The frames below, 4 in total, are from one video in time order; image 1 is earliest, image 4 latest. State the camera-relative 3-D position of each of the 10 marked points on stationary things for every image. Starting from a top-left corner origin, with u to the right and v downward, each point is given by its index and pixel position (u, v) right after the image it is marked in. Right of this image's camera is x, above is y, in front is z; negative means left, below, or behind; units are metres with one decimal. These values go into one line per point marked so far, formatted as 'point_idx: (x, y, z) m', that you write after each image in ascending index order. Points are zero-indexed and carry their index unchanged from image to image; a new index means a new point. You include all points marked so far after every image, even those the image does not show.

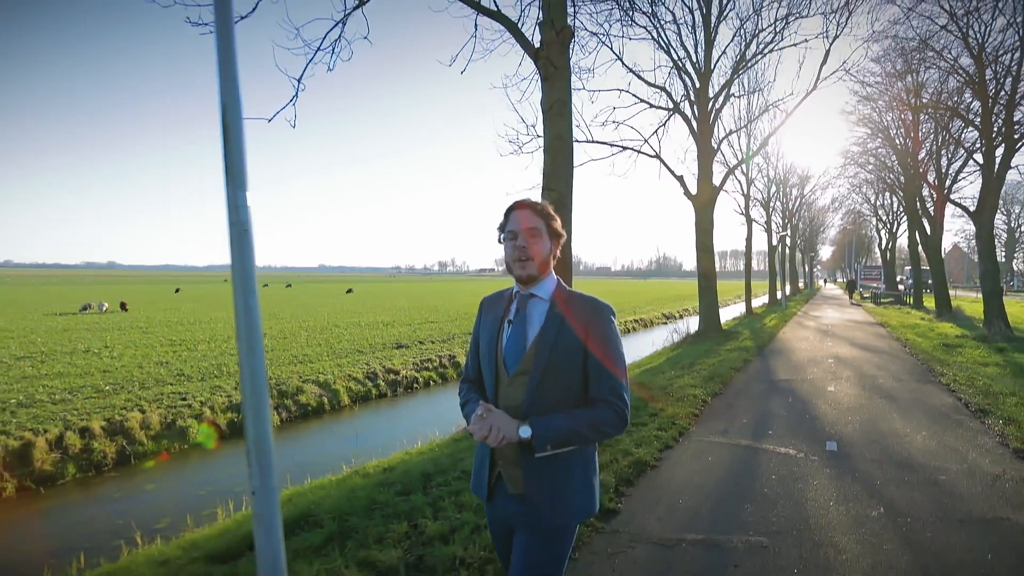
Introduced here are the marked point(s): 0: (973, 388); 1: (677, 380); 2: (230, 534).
0: (+6.4, -1.4, +8.0) m
1: (+2.5, -1.4, +8.7) m
2: (-2.0, -1.8, +4.2) m
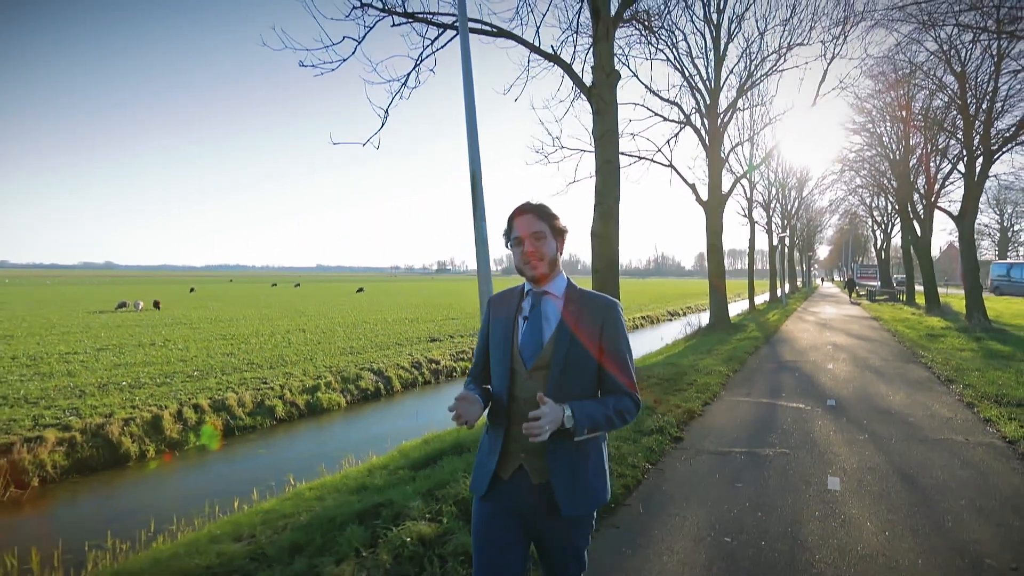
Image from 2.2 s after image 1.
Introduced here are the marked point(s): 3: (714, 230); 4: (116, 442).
0: (+7.3, -1.3, +9.7) m
1: (+3.4, -1.3, +10.4) m
2: (-1.1, -1.7, +5.9) m
3: (+6.1, +1.8, +17.5) m
4: (-6.5, -2.5, +9.5) m
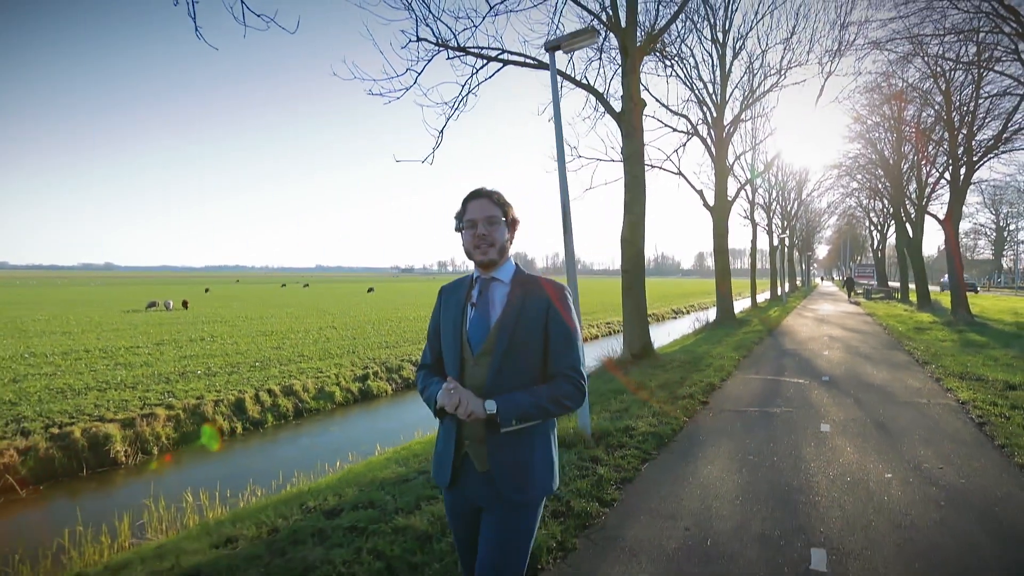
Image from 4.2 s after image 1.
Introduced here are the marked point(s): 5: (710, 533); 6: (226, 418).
0: (+8.1, -1.2, +11.3) m
1: (+4.2, -1.2, +12.0) m
2: (-0.3, -1.7, +7.5) m
3: (+6.9, +1.8, +19.1) m
4: (-5.7, -2.5, +11.1) m
5: (+1.2, -1.5, +3.6) m
6: (-5.6, -2.6, +11.4) m
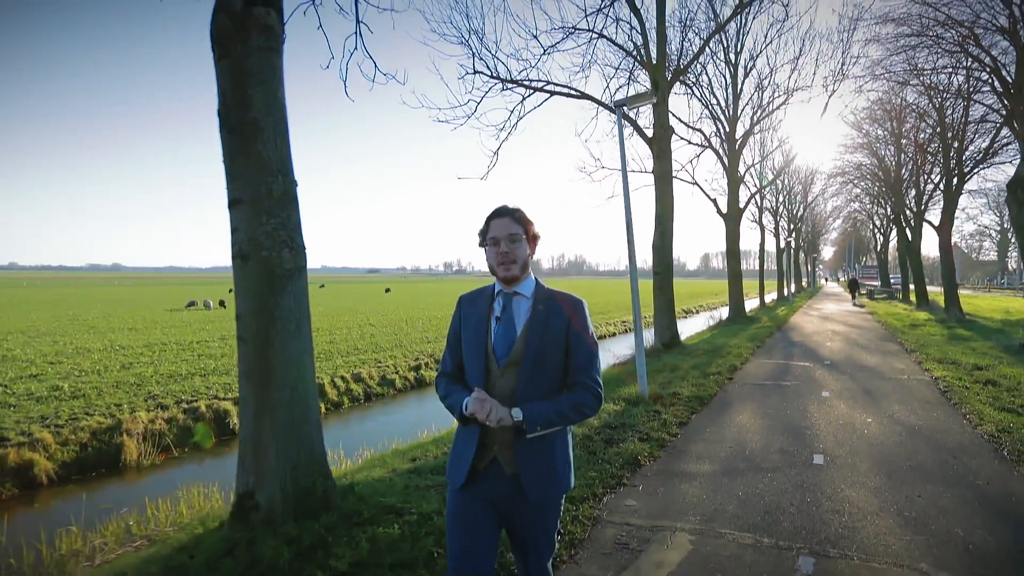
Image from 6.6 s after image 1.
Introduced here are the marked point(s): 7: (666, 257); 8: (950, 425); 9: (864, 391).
0: (+9.1, -1.2, +13.1) m
1: (+5.2, -1.2, +13.8) m
2: (+0.7, -1.7, +9.3) m
3: (+7.9, +1.8, +20.9) m
4: (-4.7, -2.5, +13.0) m
5: (+2.2, -1.5, +5.4) m
6: (-4.6, -2.5, +13.3) m
7: (+3.3, +0.7, +12.3) m
8: (+4.5, -1.4, +5.9) m
9: (+4.8, -1.4, +7.9) m
